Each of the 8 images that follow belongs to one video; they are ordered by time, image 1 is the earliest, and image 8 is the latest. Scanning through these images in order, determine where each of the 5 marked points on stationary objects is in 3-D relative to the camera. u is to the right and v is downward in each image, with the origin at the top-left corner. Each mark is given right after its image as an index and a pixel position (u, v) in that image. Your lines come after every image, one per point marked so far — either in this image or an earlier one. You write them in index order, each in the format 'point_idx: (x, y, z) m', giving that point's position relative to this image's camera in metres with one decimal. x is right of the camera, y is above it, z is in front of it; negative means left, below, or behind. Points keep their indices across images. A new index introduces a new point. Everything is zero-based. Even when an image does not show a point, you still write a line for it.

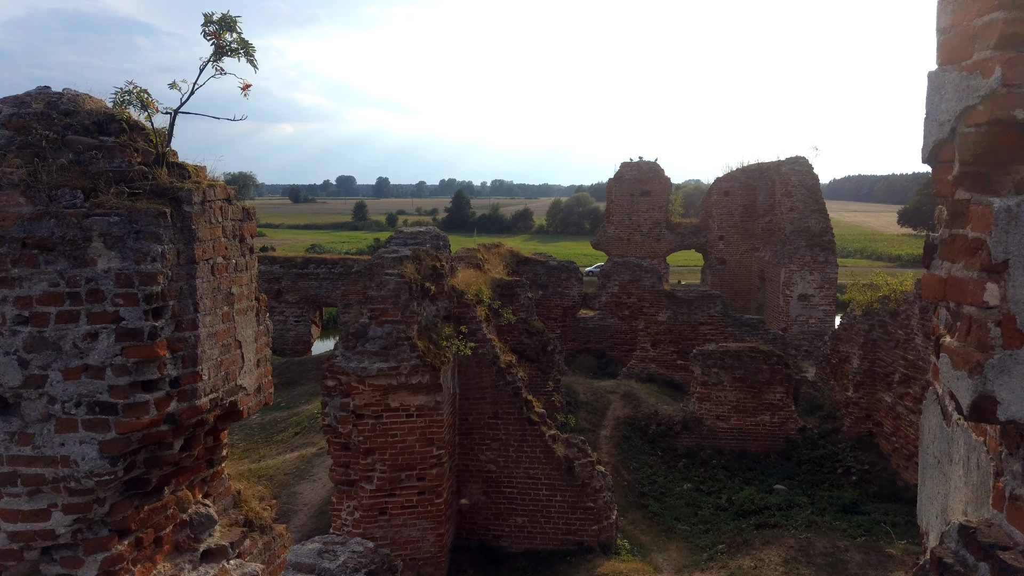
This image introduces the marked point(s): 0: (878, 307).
0: (+4.1, -0.2, +10.0) m
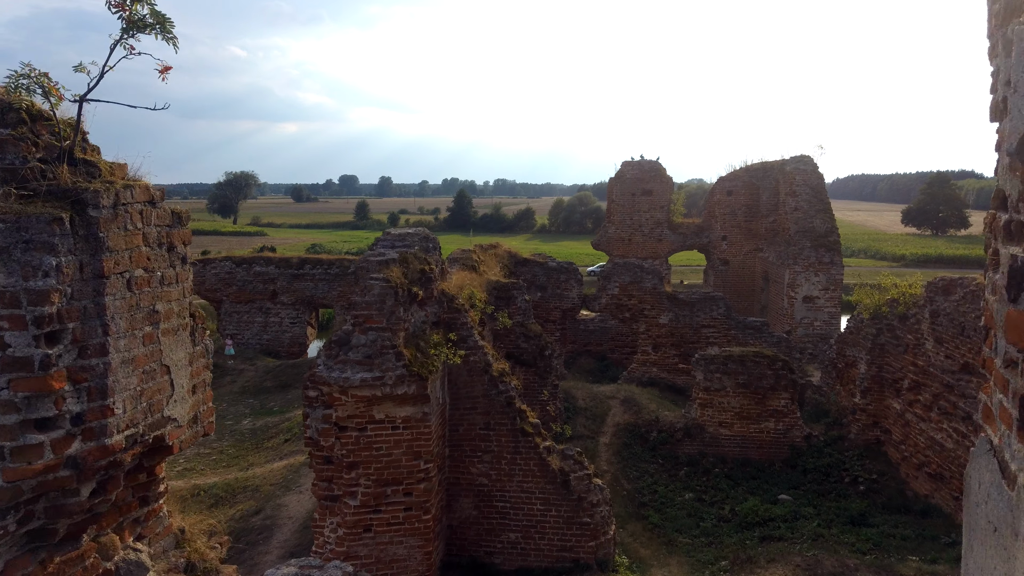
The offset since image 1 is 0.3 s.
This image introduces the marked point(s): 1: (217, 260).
0: (+4.0, -0.2, +9.7) m
1: (-5.9, +0.6, +17.8) m
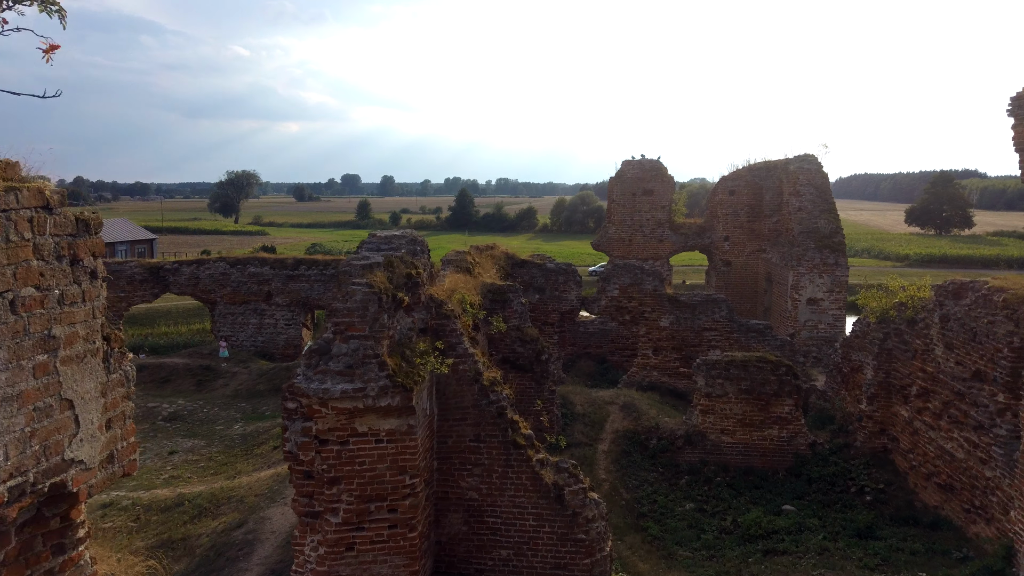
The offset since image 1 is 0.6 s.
0: (+4.0, -0.3, +9.3) m
1: (-5.9, +0.5, +17.6) m
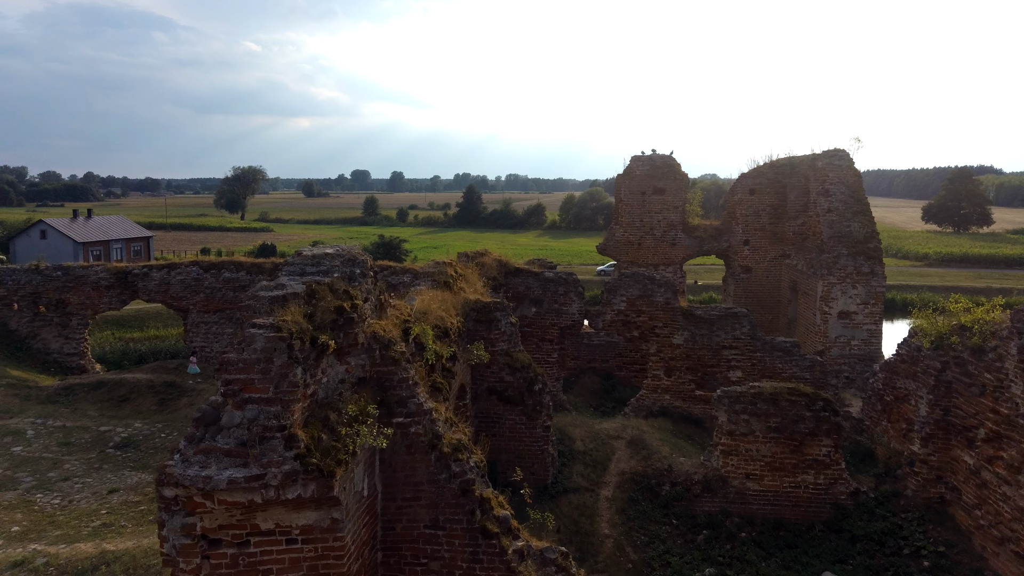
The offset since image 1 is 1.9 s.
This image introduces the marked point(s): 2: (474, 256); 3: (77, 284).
0: (+3.9, -0.5, +7.8) m
1: (-5.9, +0.4, +16.2) m
2: (-0.5, +0.4, +11.3) m
3: (-7.8, +0.1, +16.2) m
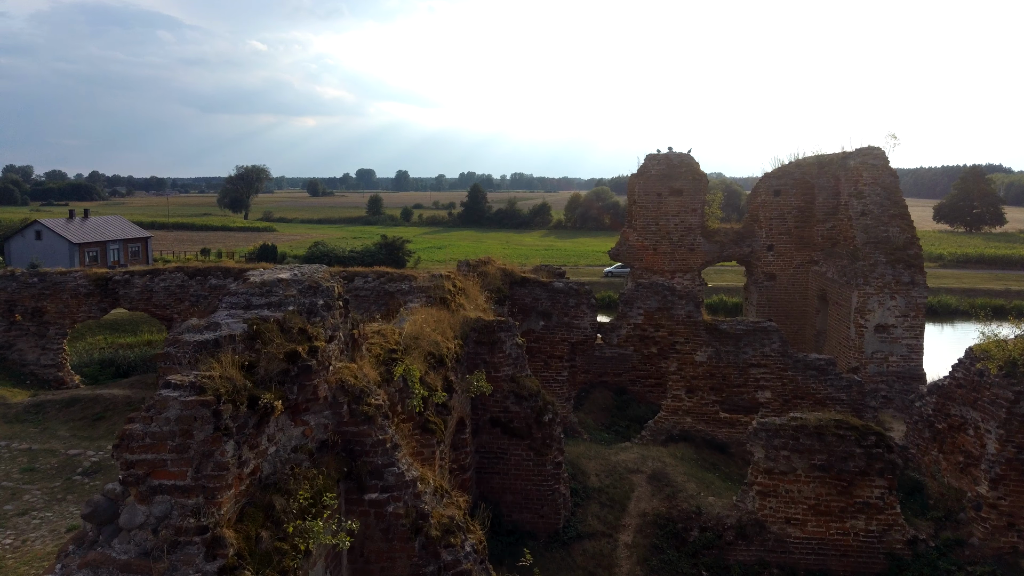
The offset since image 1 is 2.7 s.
0: (+3.9, -0.6, +6.8) m
1: (-5.8, +0.3, +15.2) m
2: (-0.4, +0.3, +10.3) m
3: (-7.7, -0.1, +15.2) m
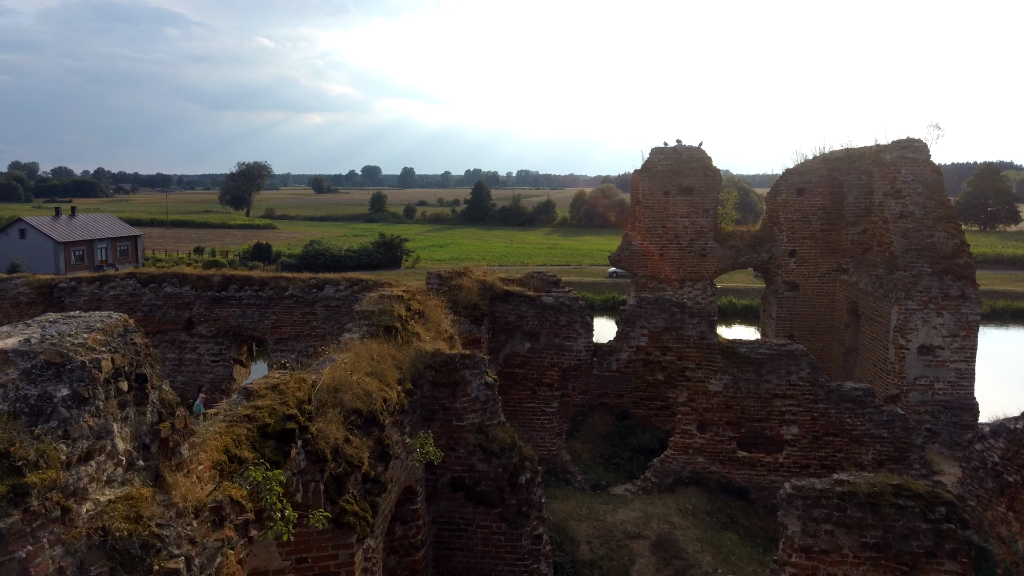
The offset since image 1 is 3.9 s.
0: (+3.7, -0.8, +5.2) m
1: (-6.0, +0.2, +13.6) m
2: (-0.6, +0.1, +8.7) m
3: (-7.9, -0.2, +13.6) m
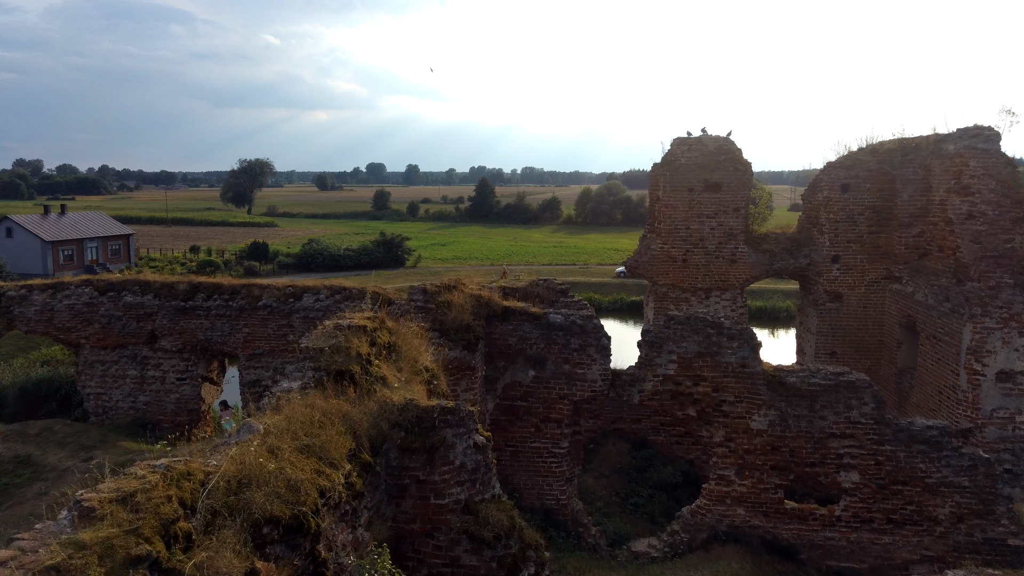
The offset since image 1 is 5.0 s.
0: (+3.7, -0.9, +3.7) m
1: (-5.9, 0.0, +12.1) m
2: (-0.6, 0.0, +7.2) m
3: (-7.9, -0.3, +12.2) m
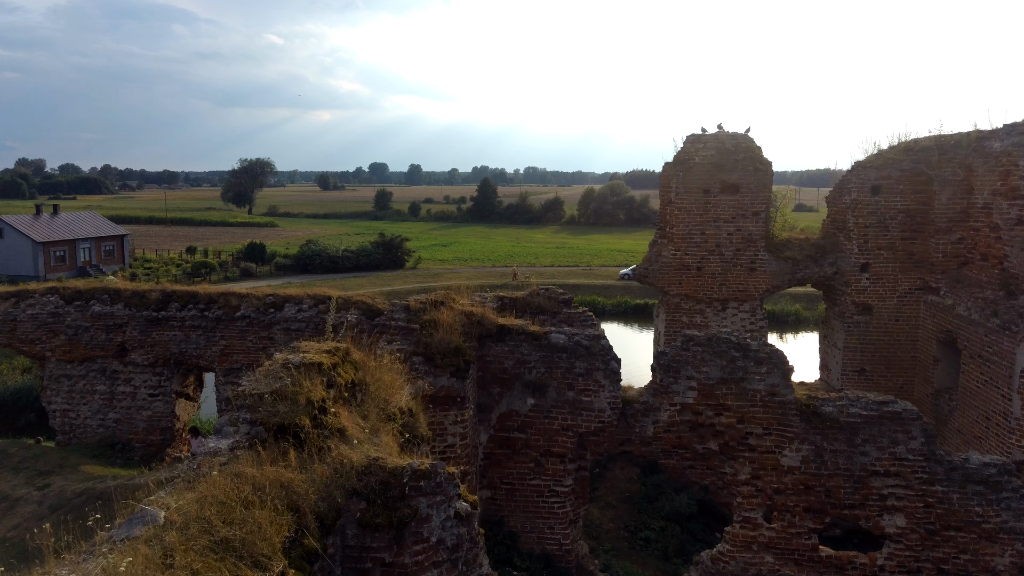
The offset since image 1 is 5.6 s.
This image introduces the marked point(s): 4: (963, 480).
0: (+3.6, -1.0, +2.8) m
1: (-6.0, -0.1, +11.3) m
2: (-0.6, -0.1, +6.3) m
3: (-7.9, -0.4, +11.3) m
4: (+3.1, -1.3, +6.1) m
